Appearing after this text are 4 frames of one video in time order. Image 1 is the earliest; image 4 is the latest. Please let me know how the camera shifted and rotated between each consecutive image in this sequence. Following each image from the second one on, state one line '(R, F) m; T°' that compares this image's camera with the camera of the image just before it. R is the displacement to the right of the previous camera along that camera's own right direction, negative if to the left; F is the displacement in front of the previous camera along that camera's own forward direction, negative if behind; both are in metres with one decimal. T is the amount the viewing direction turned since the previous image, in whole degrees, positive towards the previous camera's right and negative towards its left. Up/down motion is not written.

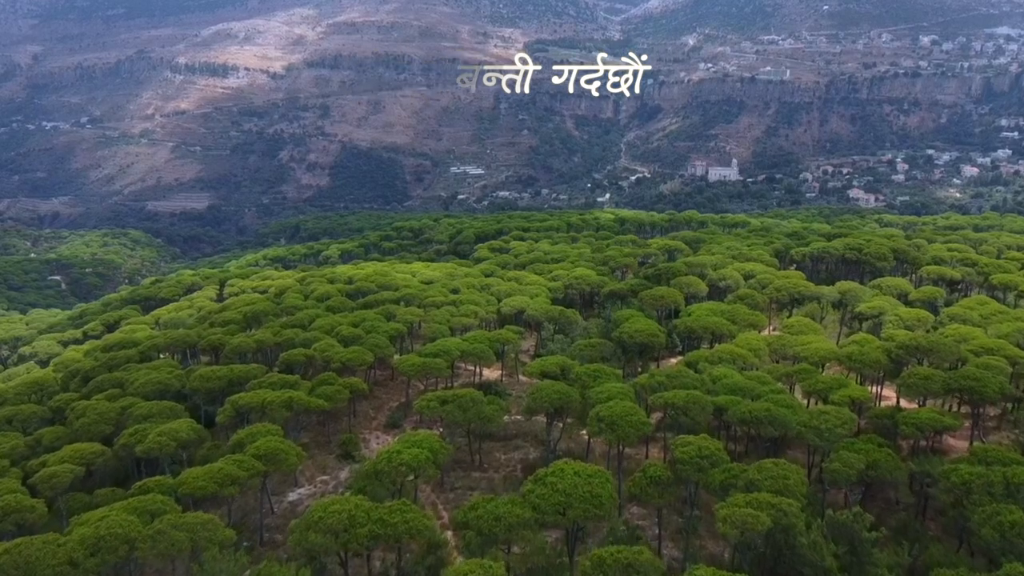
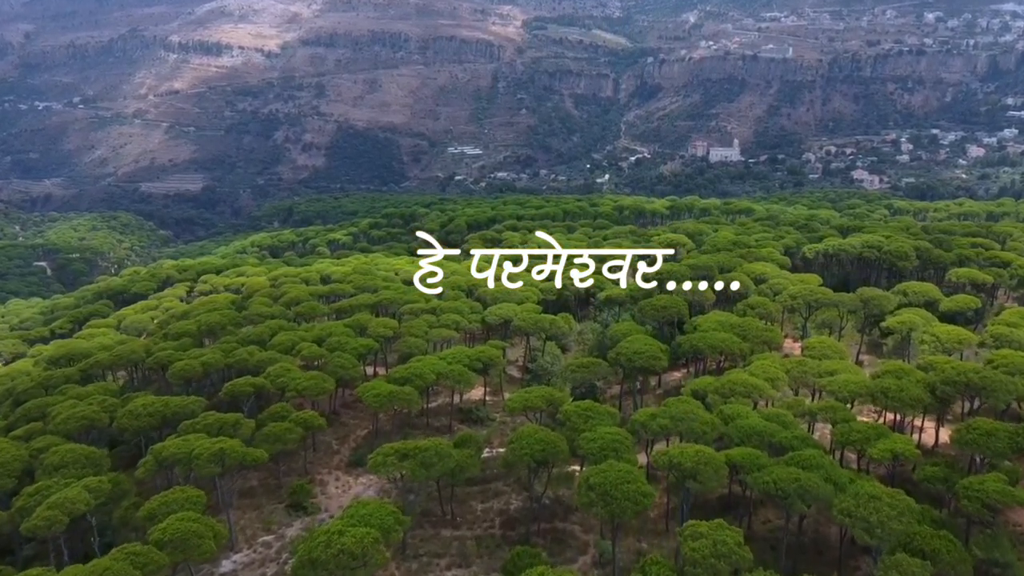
(+0.9, +4.8) m; 0°
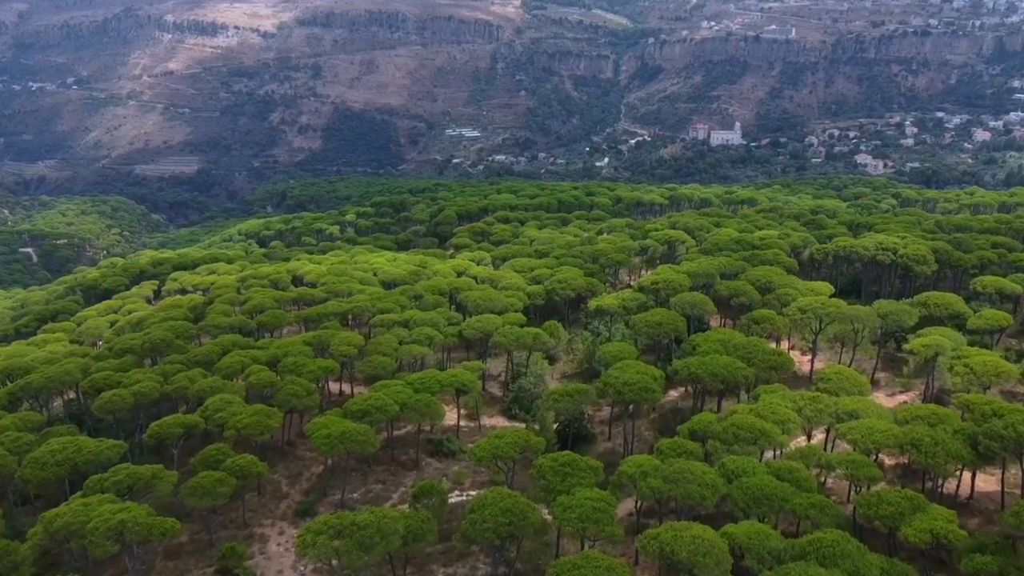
(+1.2, +4.3) m; 0°
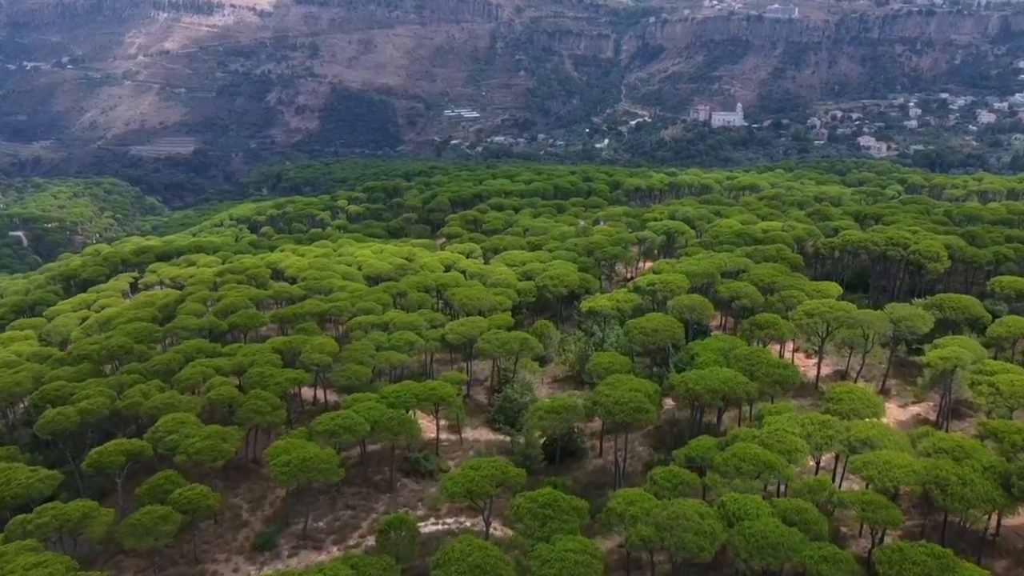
(+0.8, +2.7) m; 0°
